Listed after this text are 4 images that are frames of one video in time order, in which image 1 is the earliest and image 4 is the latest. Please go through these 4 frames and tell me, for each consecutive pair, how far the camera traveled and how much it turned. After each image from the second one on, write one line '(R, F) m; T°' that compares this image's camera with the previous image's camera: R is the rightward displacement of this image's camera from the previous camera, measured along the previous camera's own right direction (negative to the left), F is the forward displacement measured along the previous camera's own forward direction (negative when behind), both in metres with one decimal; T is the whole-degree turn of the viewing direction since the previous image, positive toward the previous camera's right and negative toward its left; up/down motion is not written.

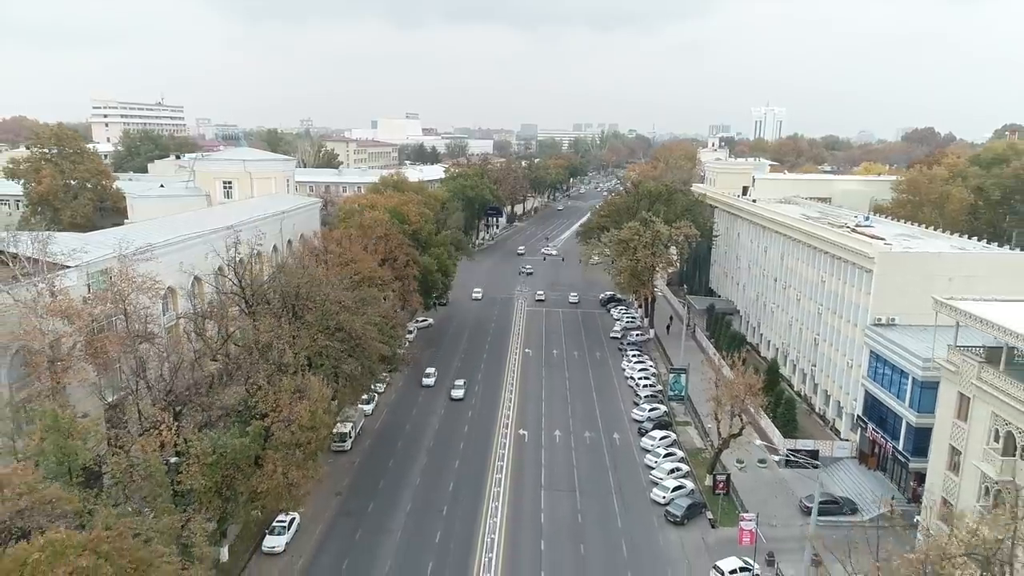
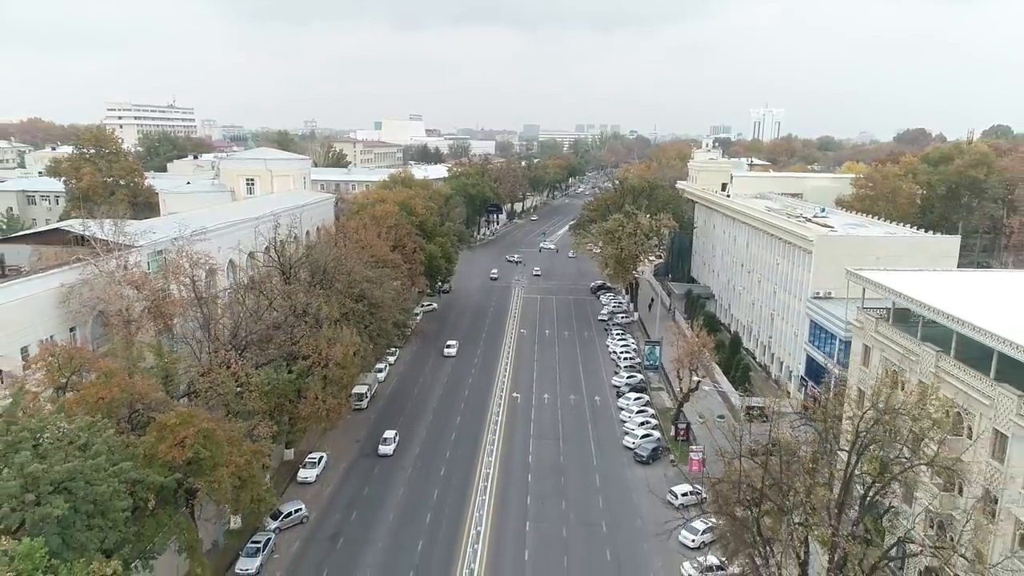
(+0.6, -6.1) m; 0°
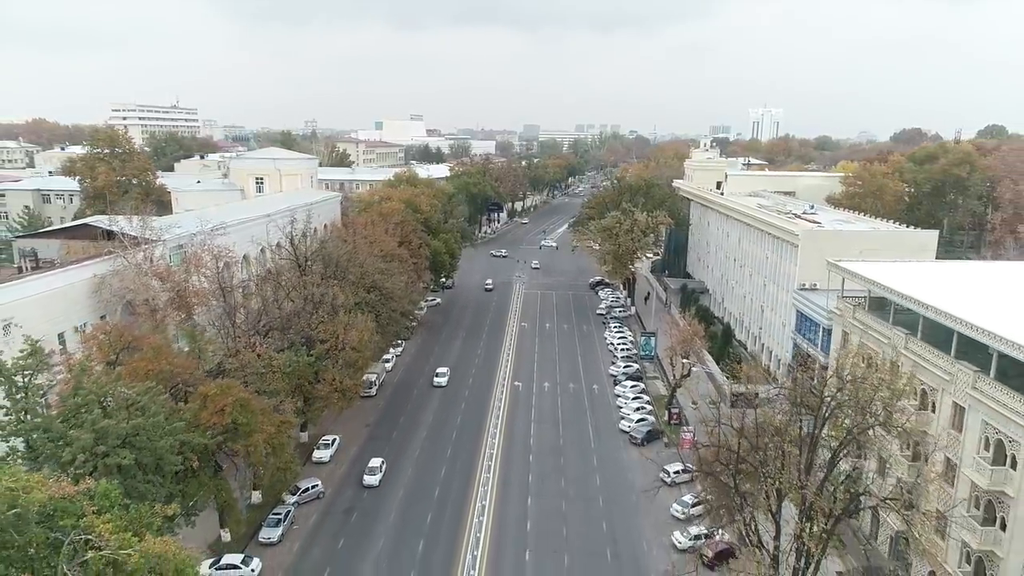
(-0.1, -2.2) m; 0°
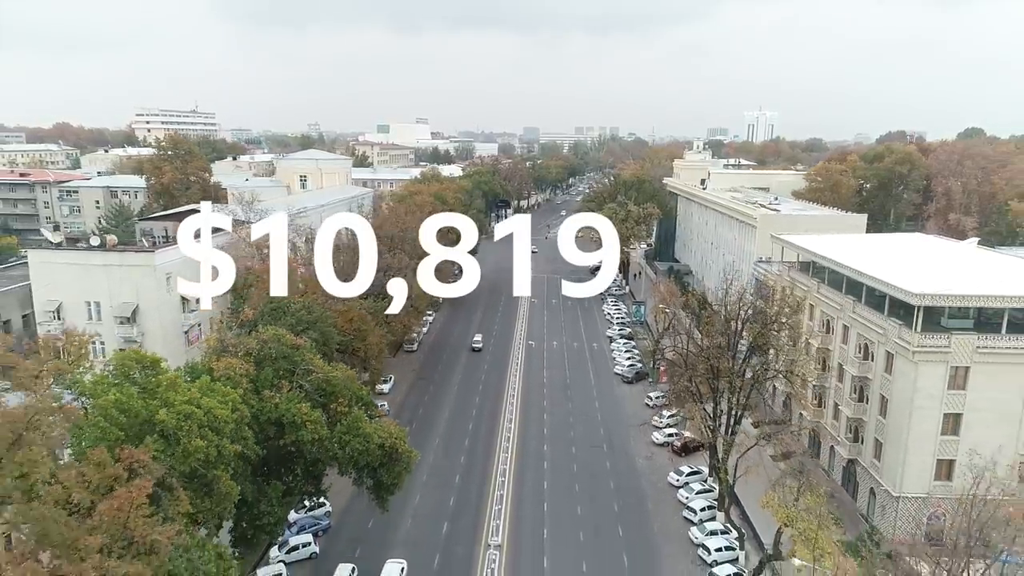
(-1.3, -10.9) m; 0°
